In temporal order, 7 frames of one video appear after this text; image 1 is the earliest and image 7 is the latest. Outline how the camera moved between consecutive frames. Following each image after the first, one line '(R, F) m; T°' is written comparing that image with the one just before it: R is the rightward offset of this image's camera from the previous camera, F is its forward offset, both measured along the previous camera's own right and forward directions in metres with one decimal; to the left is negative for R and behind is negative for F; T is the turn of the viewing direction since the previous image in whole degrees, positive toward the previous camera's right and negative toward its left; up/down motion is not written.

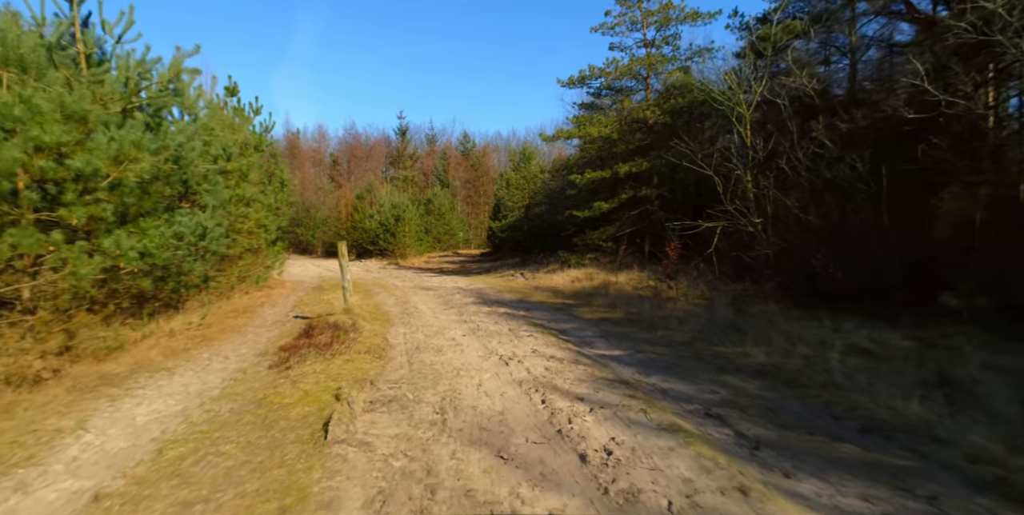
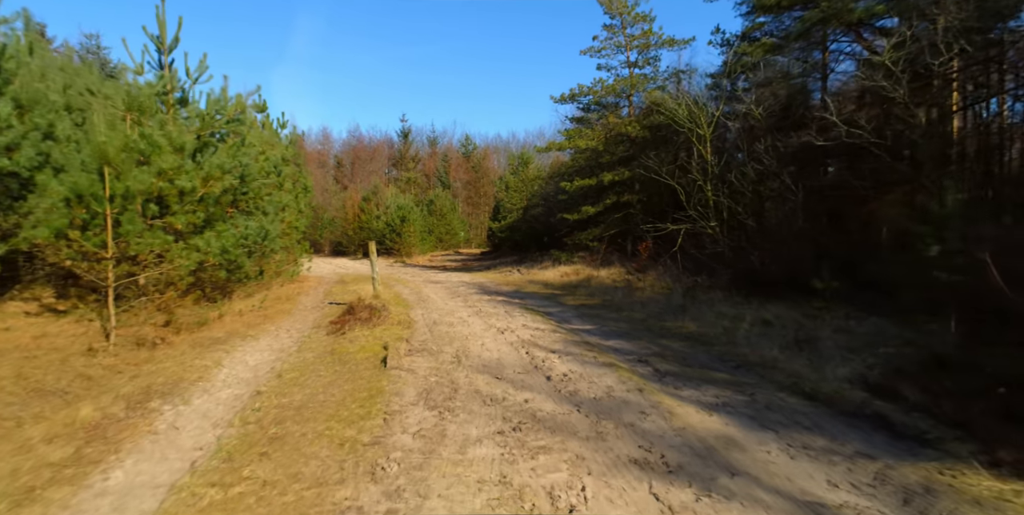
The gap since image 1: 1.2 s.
(+0.1, -2.5) m; 0°
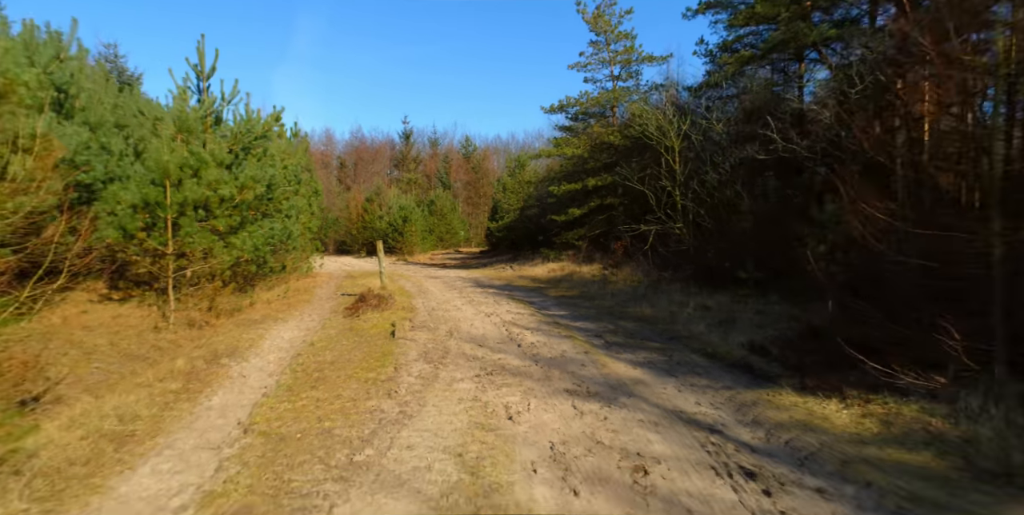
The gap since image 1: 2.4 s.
(+0.4, -2.0) m; 0°
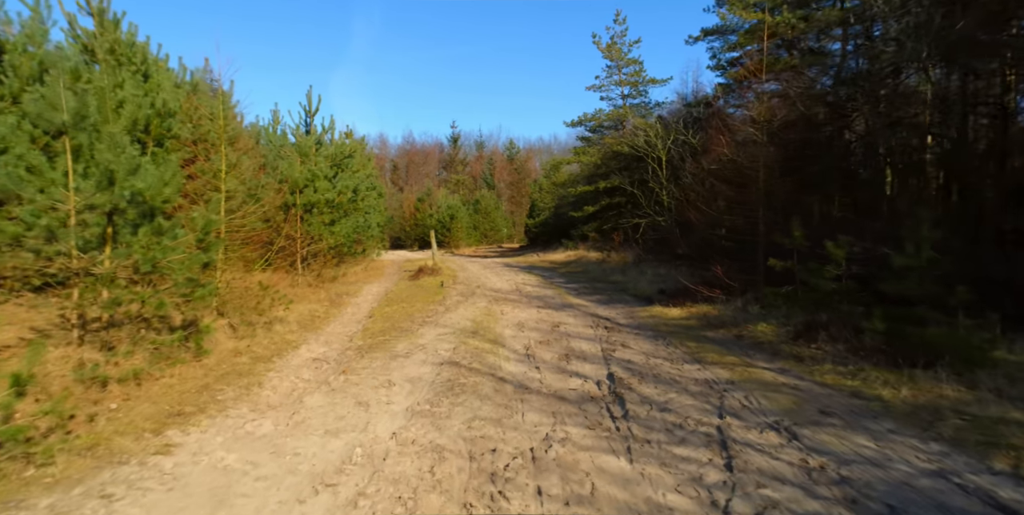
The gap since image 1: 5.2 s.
(+1.1, -4.9) m; -5°
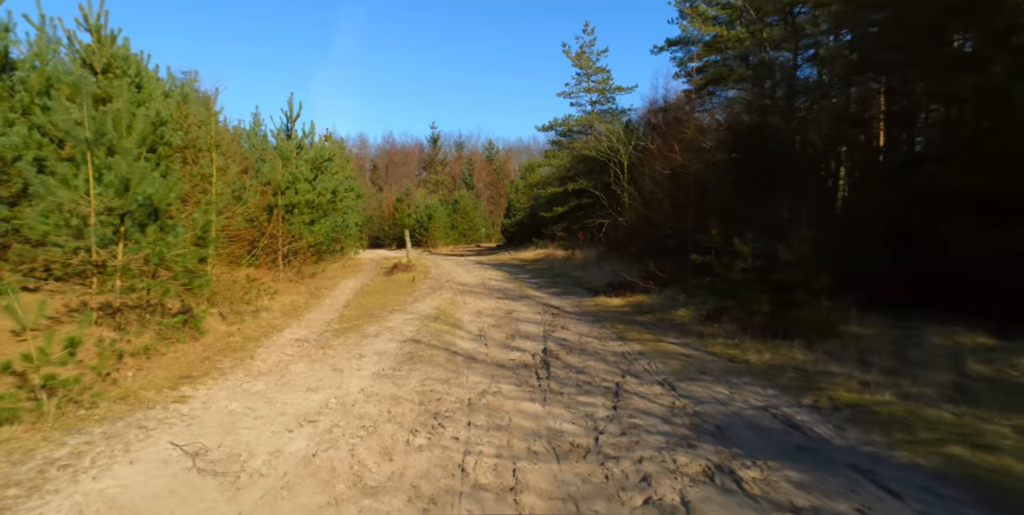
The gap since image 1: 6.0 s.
(+0.5, -1.3) m; +2°
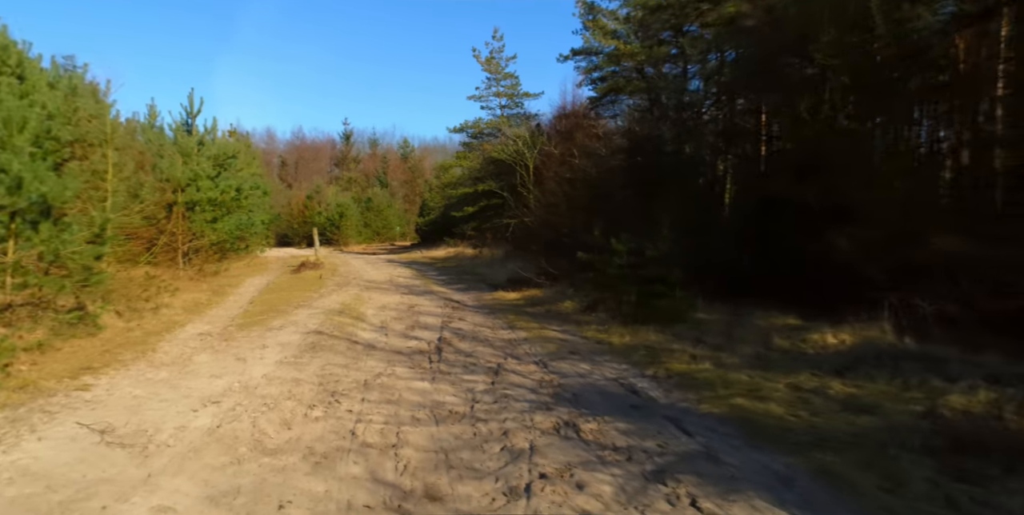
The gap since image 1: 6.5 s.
(+0.3, -0.9) m; +9°
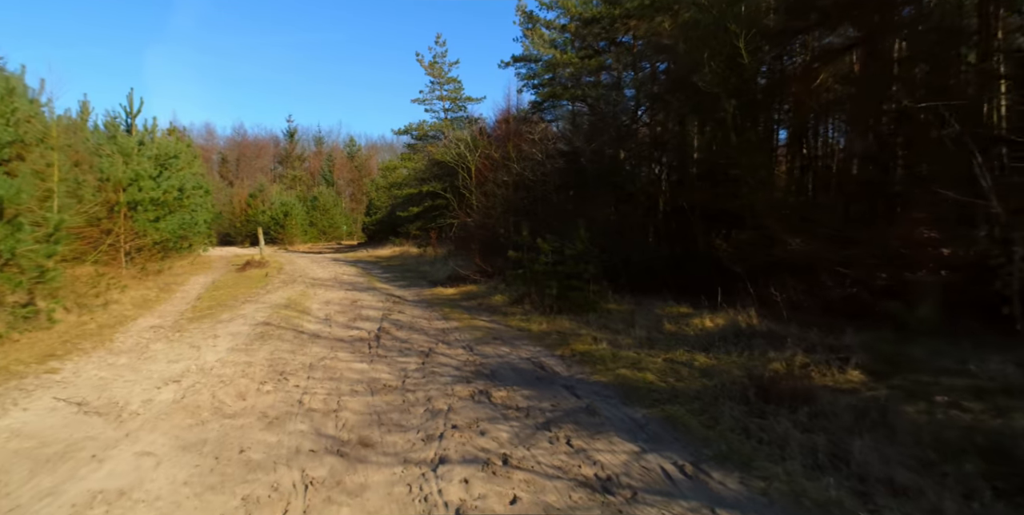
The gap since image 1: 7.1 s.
(+0.3, -1.1) m; +6°
